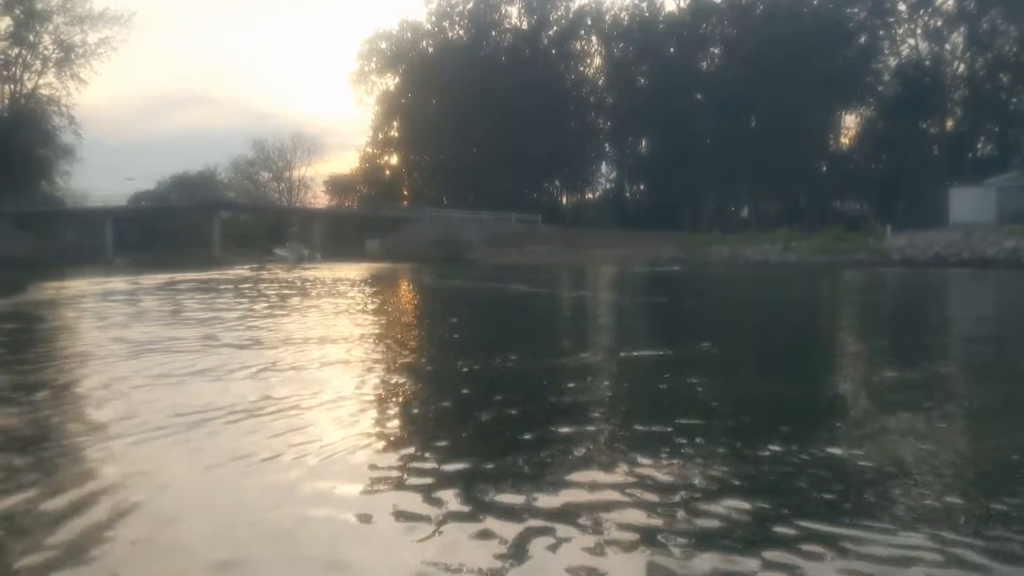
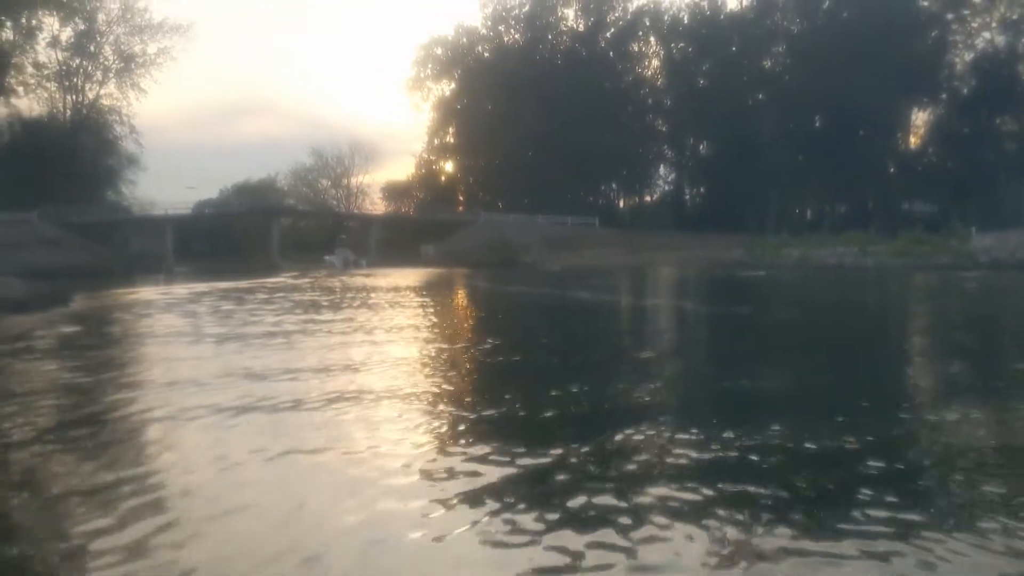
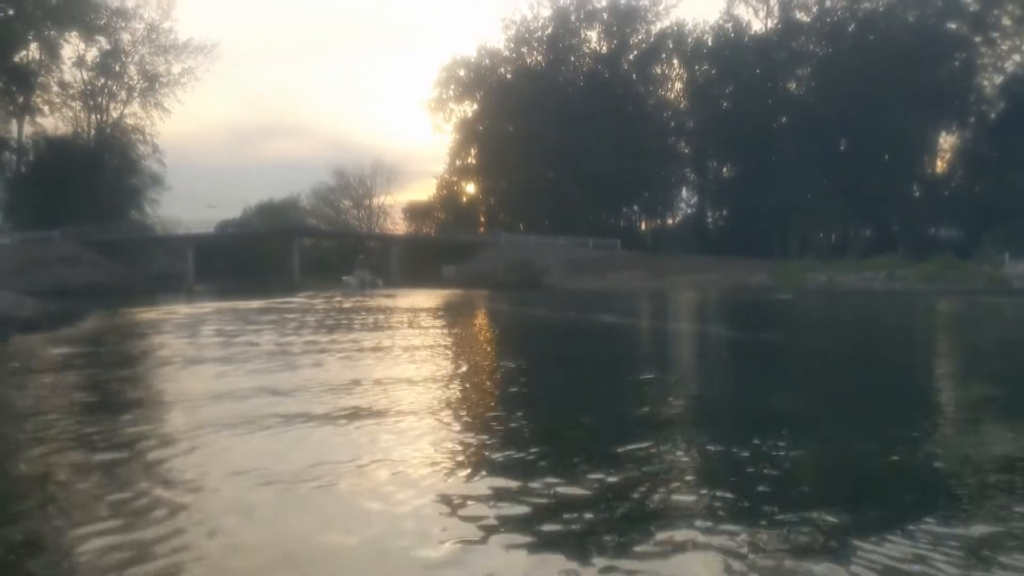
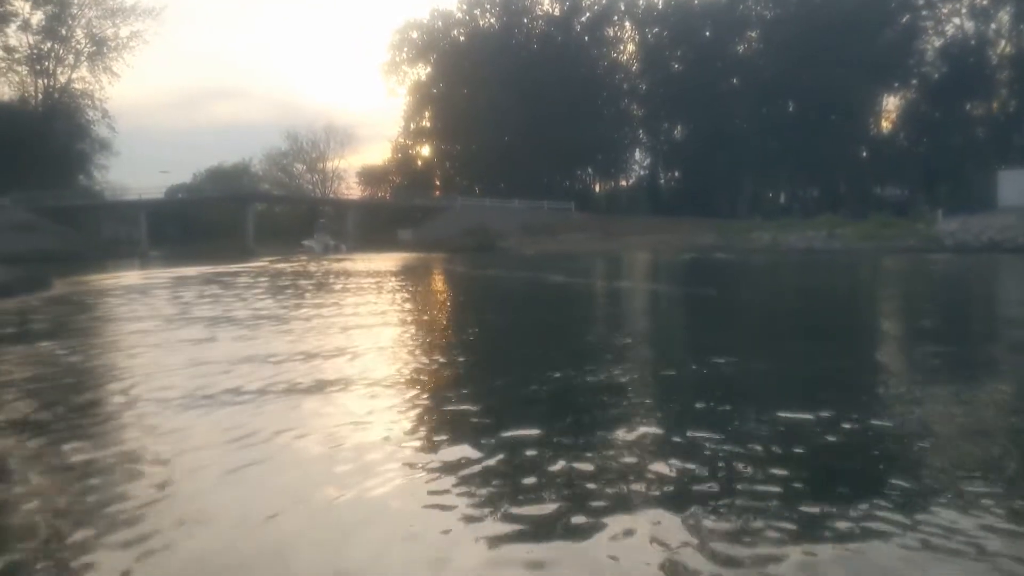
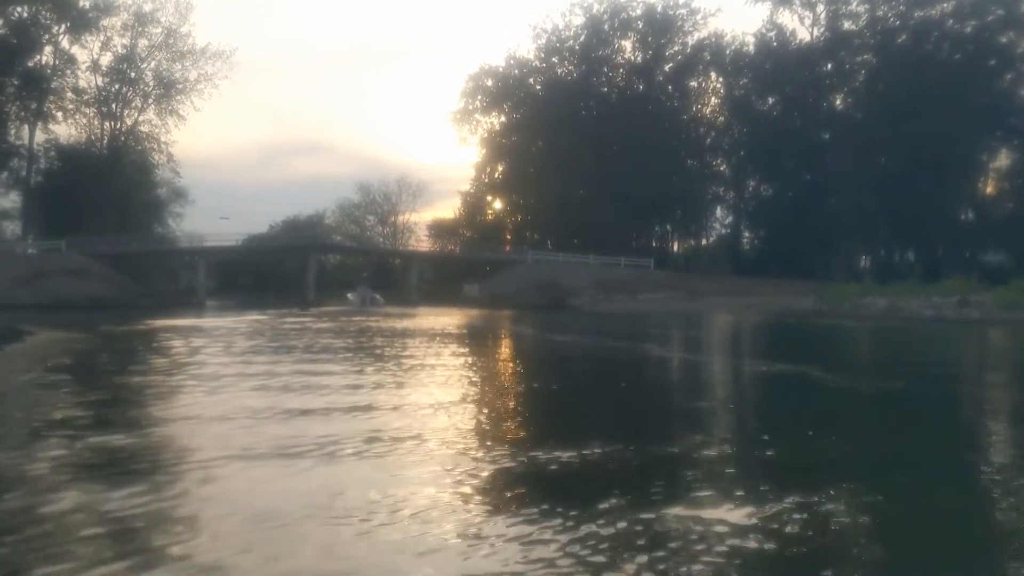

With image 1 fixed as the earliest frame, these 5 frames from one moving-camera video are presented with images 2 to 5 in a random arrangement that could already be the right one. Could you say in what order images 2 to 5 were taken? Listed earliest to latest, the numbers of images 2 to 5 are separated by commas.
4, 2, 3, 5
